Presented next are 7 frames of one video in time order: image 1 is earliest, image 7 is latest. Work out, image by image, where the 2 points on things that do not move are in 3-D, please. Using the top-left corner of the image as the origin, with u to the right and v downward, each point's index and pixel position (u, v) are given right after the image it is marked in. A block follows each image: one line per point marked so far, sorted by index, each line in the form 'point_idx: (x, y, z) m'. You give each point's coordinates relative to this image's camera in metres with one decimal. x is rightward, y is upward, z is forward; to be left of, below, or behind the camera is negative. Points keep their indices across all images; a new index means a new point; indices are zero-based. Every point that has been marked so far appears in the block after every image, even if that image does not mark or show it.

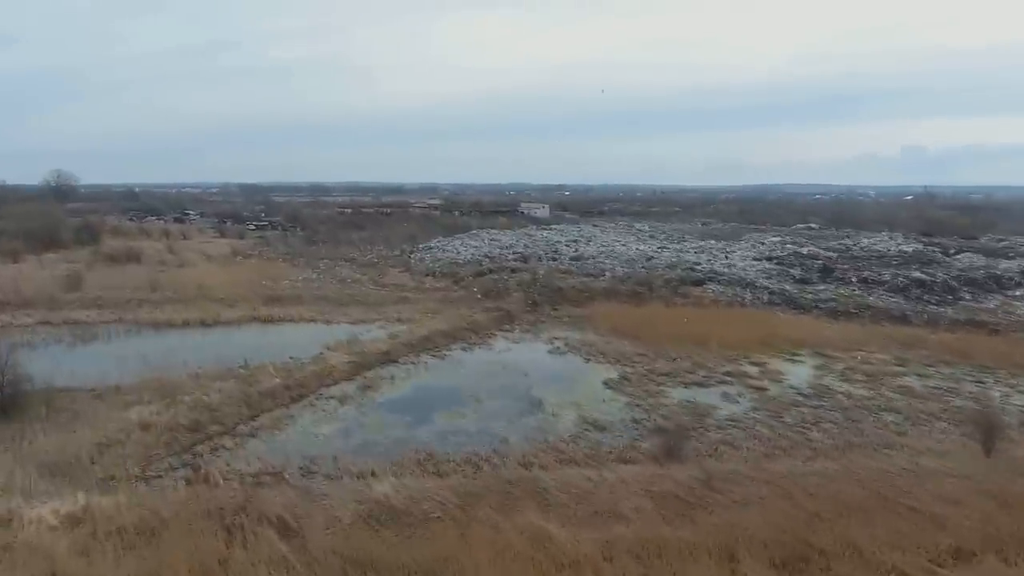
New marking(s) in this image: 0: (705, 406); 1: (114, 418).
0: (+3.5, -2.1, +11.8) m
1: (-5.9, -2.0, +9.8) m
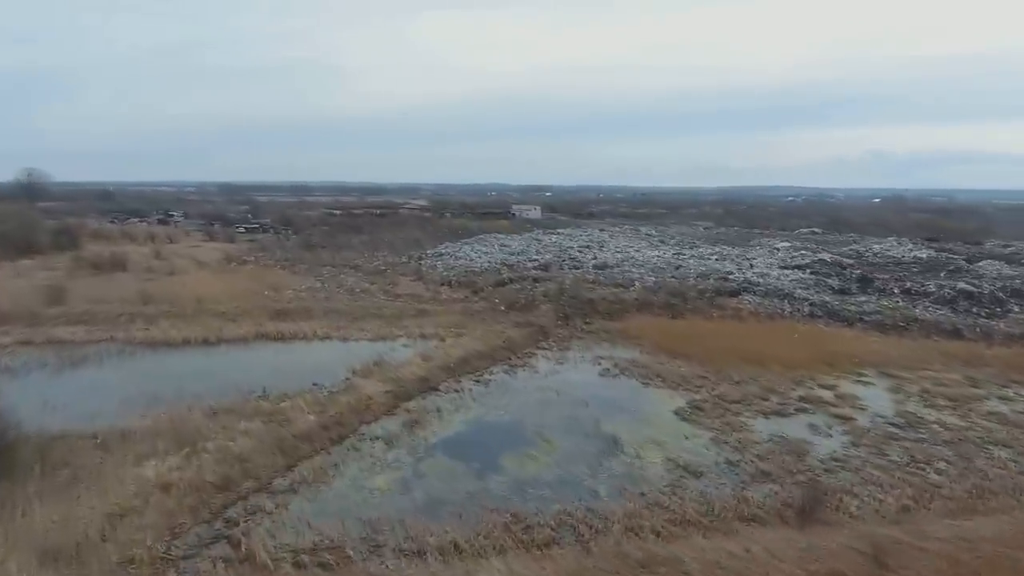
0: (+4.5, -2.4, +10.4) m
1: (-4.7, -2.3, +8.1) m
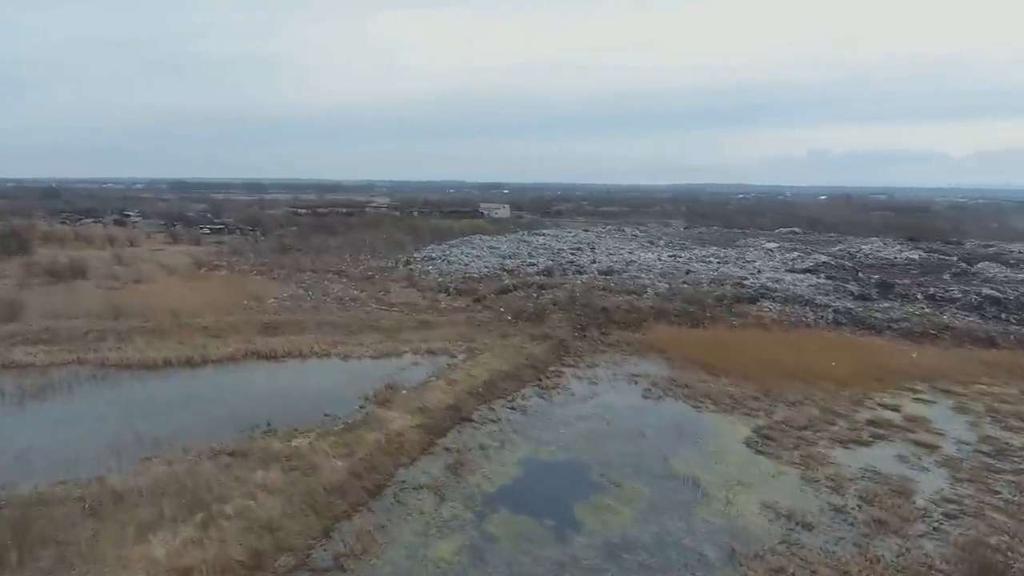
0: (+5.4, -2.6, +9.3) m
1: (-3.7, -2.7, +6.5) m
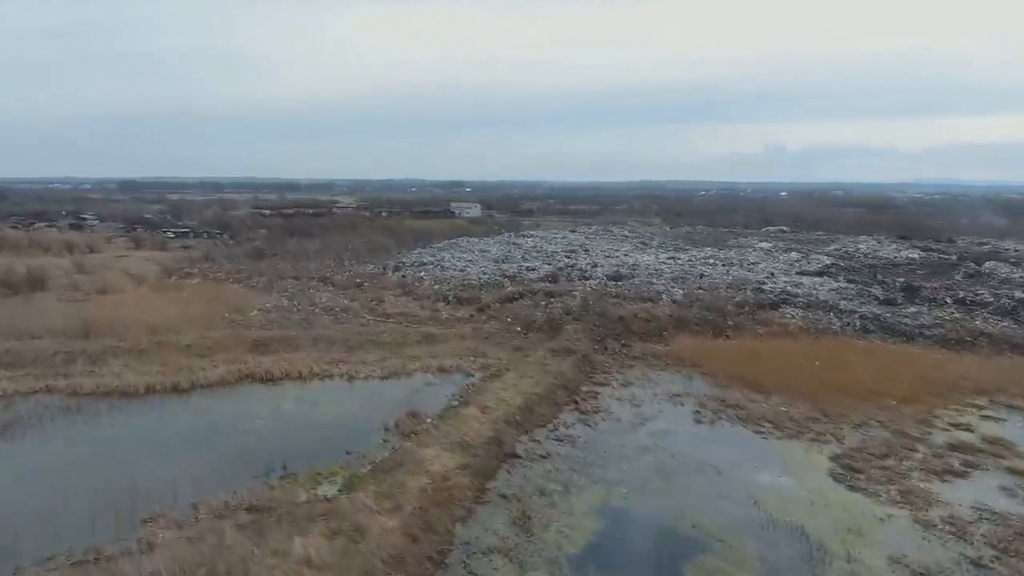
0: (+6.3, -2.8, +8.3) m
1: (-2.6, -3.0, +4.9) m
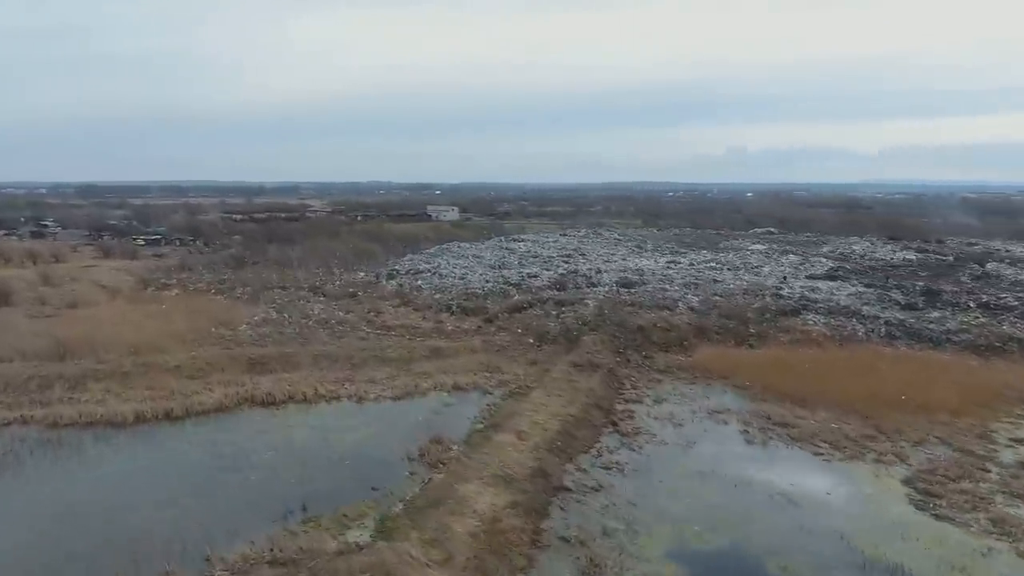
0: (+7.0, -3.0, +7.6) m
1: (-1.7, -3.2, +3.8) m
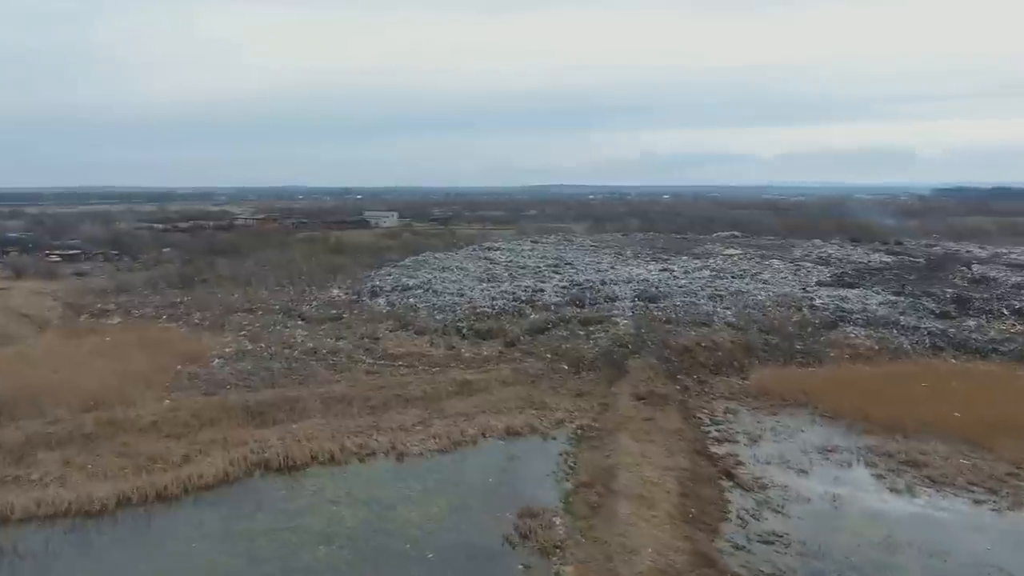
0: (+8.8, -3.2, +6.4) m
1: (+0.6, -3.6, +1.6) m
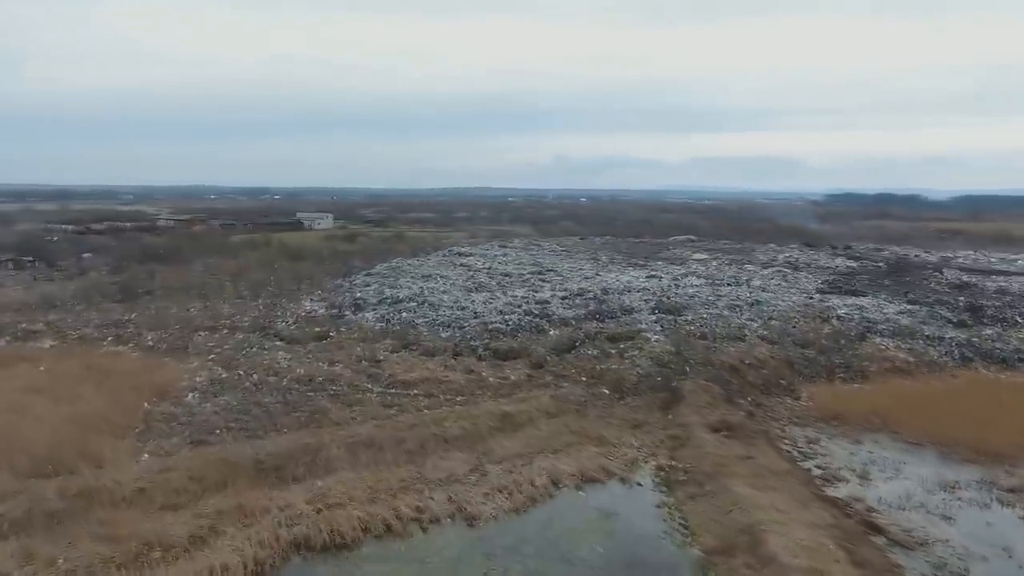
0: (+10.5, -3.4, +5.6) m
1: (+2.9, -3.8, -0.1) m
